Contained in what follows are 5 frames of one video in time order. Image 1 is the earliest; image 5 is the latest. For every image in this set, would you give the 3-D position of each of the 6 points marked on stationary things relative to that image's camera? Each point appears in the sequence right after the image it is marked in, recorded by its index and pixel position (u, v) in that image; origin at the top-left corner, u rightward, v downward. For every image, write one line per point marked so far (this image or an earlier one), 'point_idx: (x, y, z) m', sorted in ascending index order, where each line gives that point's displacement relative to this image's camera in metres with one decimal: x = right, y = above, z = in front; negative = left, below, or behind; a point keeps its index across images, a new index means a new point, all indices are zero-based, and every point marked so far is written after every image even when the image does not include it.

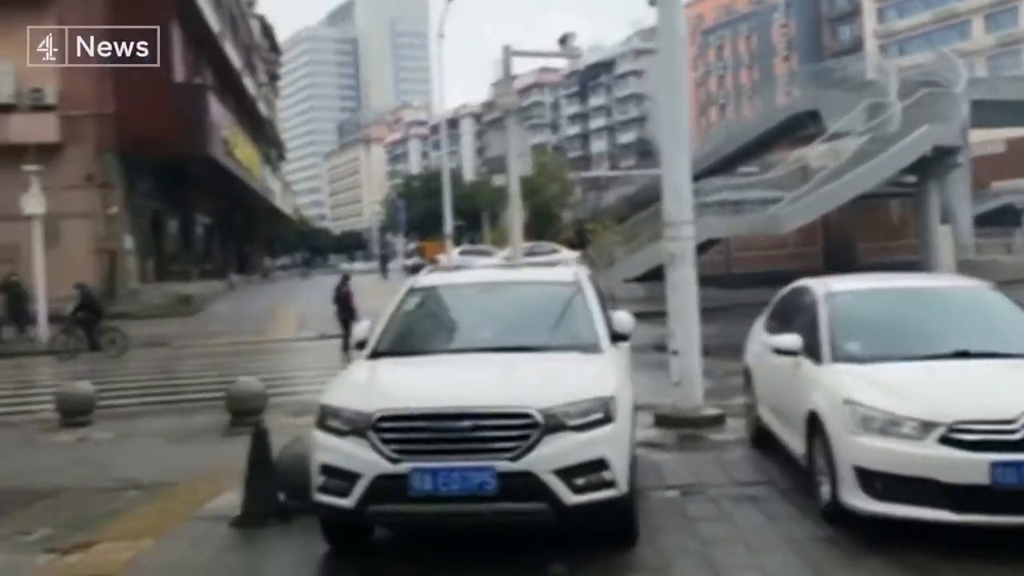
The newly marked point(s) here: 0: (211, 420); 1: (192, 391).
0: (-3.7, -1.6, +12.0) m
1: (-5.1, -1.6, +15.5) m
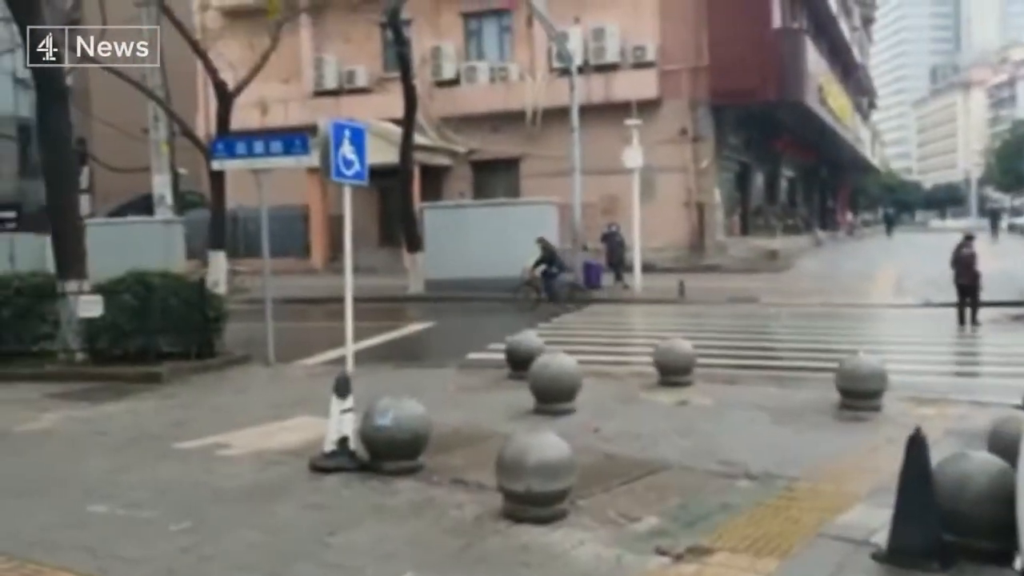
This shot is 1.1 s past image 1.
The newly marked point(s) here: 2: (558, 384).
0: (+3.2, -1.2, +10.6) m
1: (+4.0, -1.0, +14.3) m
2: (+0.4, -0.9, +9.3) m
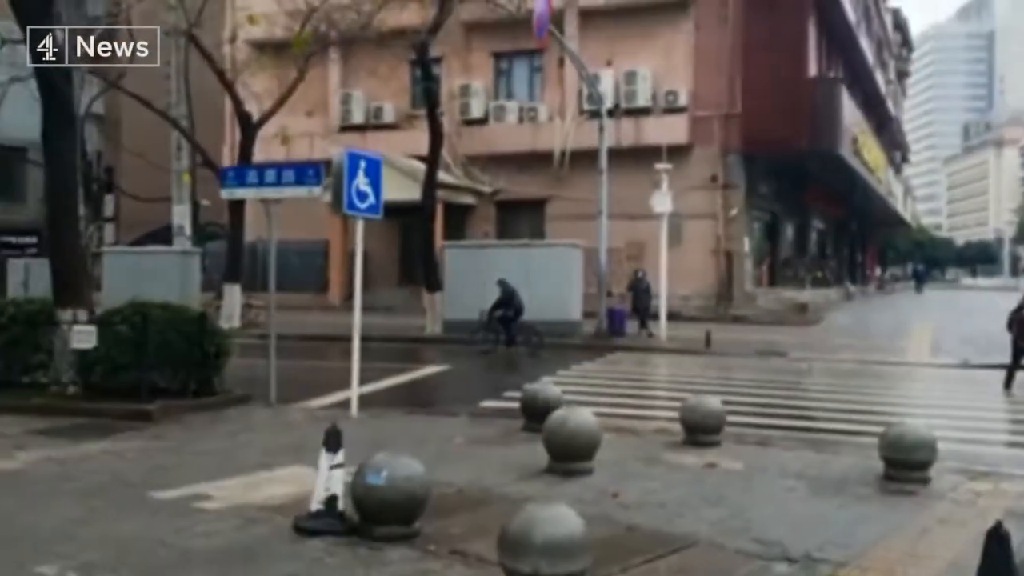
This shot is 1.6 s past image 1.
0: (+3.4, -1.7, +9.7) m
1: (+4.2, -1.8, +13.4) m
2: (+0.5, -1.3, +8.5) m
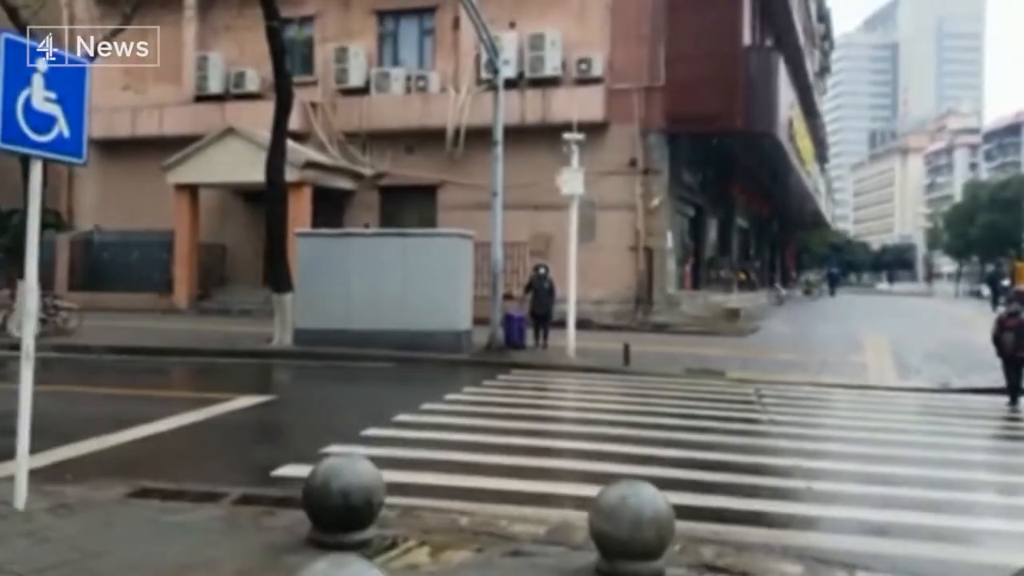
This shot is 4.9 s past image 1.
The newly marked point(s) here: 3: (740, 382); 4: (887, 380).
0: (+2.1, -1.7, +4.9) m
1: (+2.6, -1.8, +8.7) m
2: (-0.6, -1.3, +3.5) m
3: (+4.0, -1.6, +17.3) m
4: (+6.8, -1.6, +17.6) m
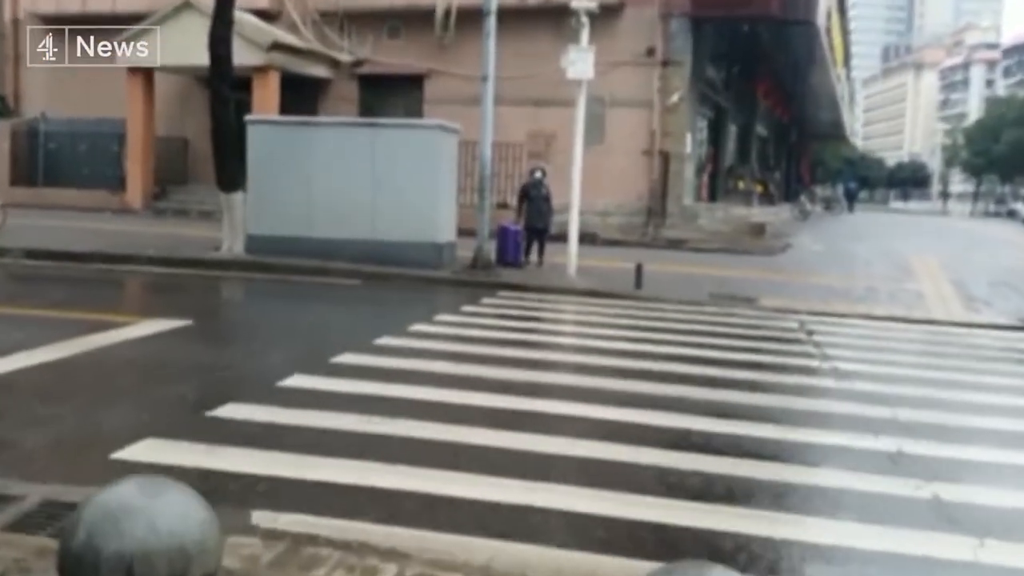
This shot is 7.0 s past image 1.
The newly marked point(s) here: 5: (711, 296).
0: (+1.9, -1.5, +2.0) m
1: (+2.4, -1.2, +5.7) m
2: (-0.8, -1.1, +0.6) m
3: (+3.9, -0.3, +14.3) m
4: (+6.6, -0.4, +14.7) m
5: (+3.1, -0.1, +15.3) m
